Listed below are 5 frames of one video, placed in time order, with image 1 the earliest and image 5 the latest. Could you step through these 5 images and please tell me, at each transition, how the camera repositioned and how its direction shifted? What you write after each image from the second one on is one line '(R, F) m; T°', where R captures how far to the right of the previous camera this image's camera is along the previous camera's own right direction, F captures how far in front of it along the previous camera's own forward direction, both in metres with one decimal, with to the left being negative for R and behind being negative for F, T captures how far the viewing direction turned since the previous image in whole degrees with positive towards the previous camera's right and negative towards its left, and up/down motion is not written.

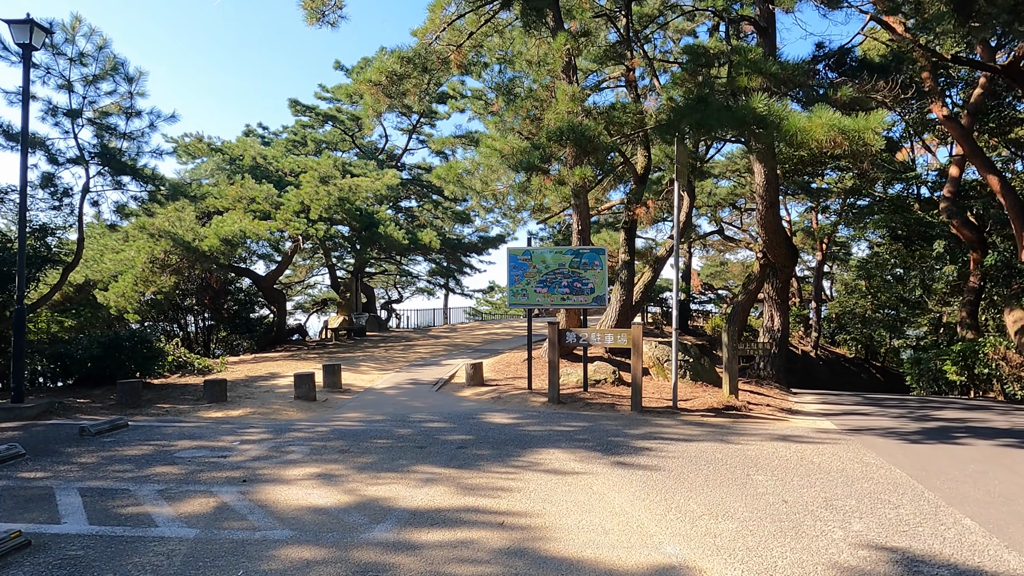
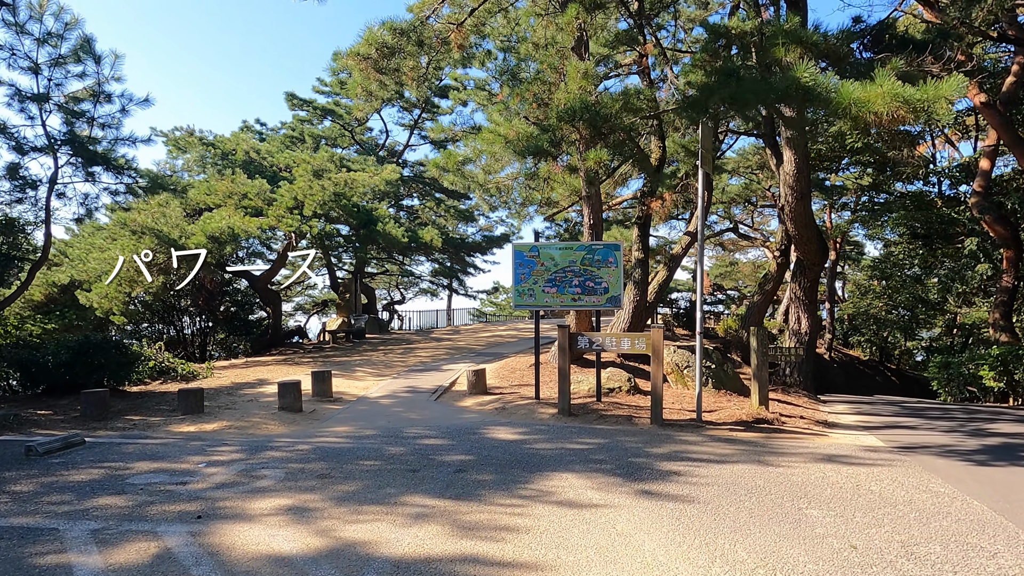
(0.0, +0.9) m; 0°
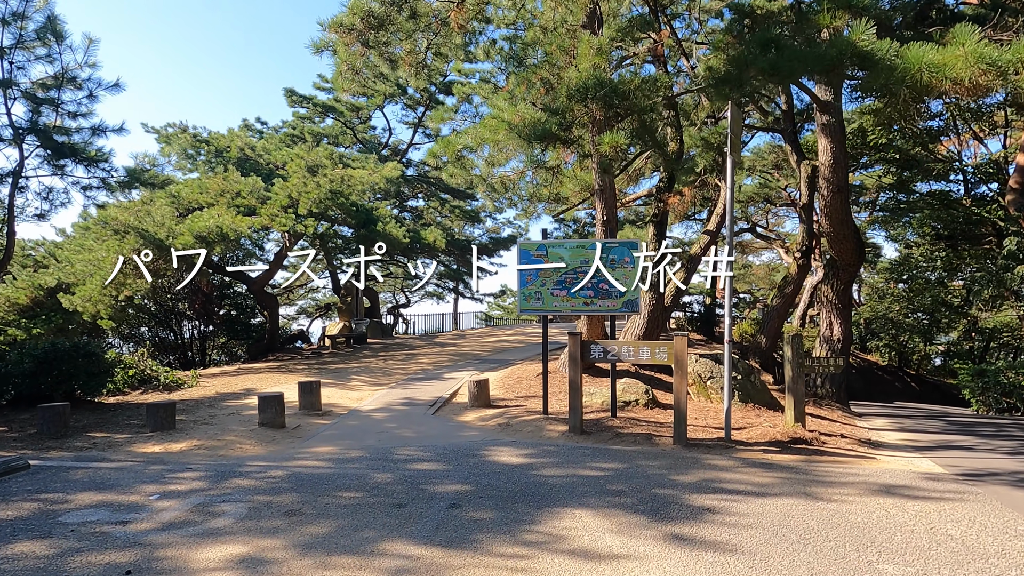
(0.0, +0.9) m; -1°
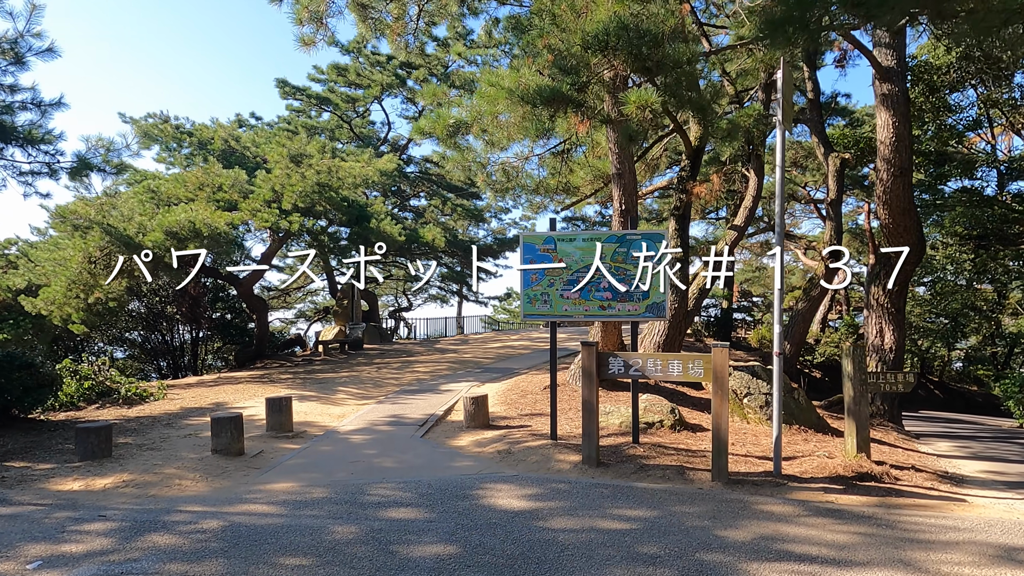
(+0.1, +1.3) m; -1°
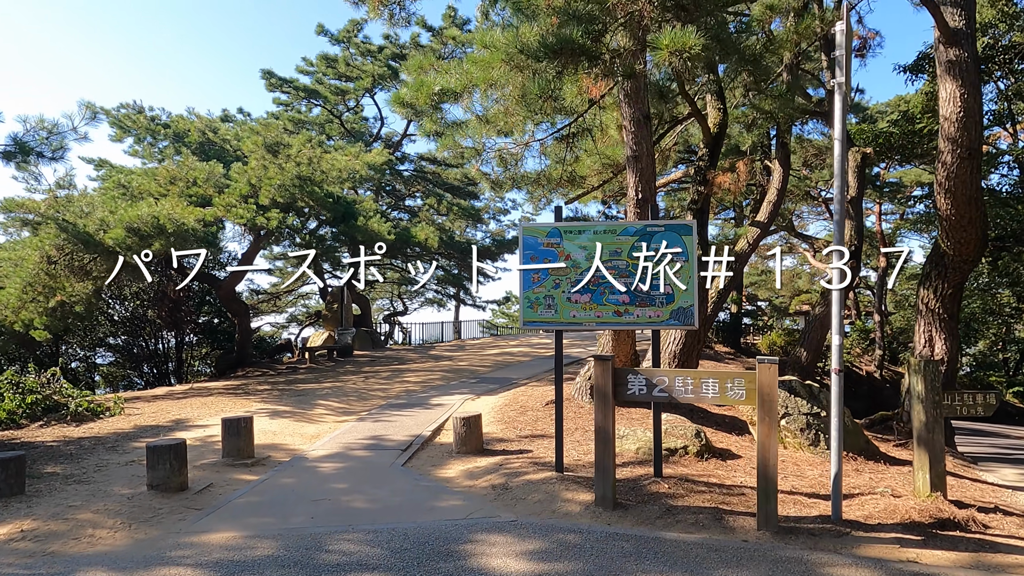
(0.0, +1.2) m; 0°
